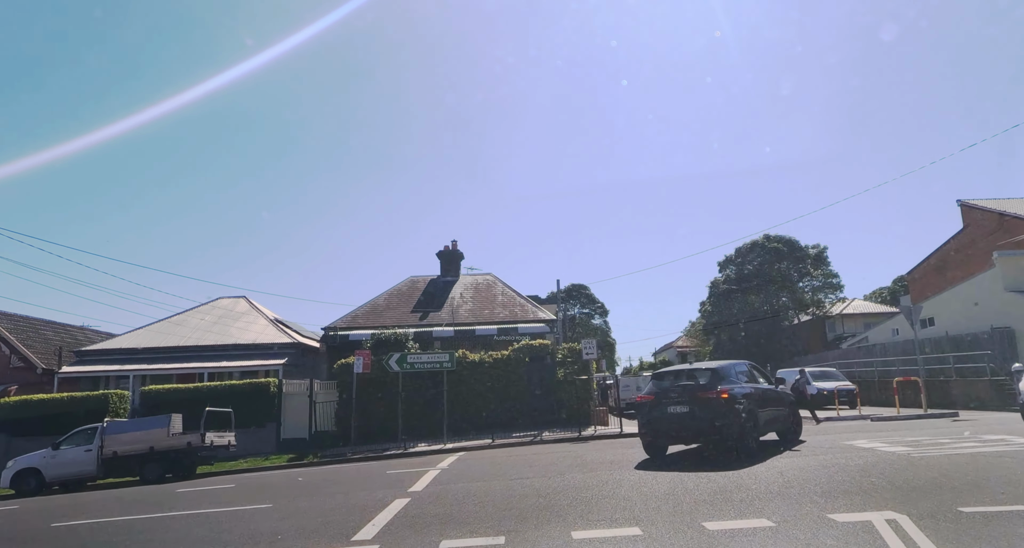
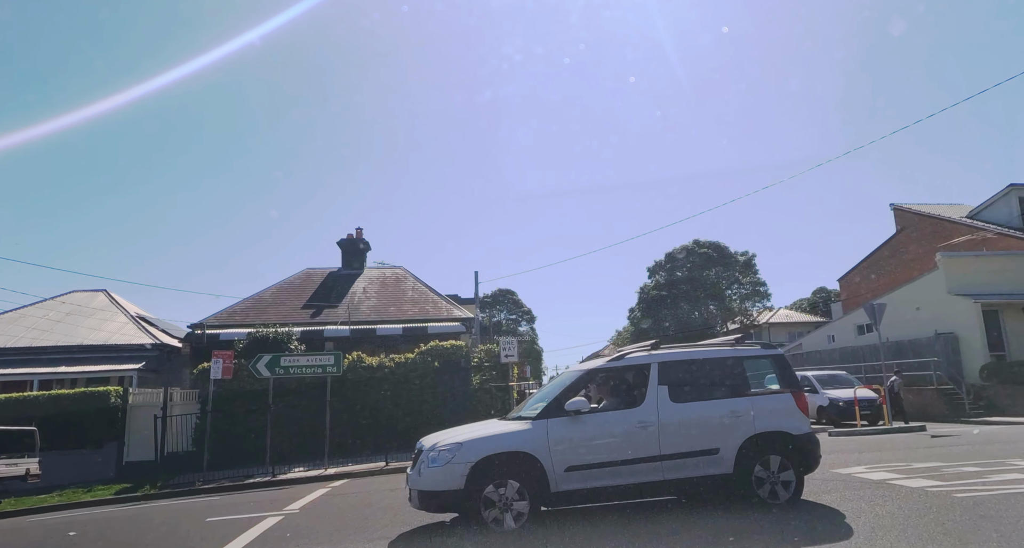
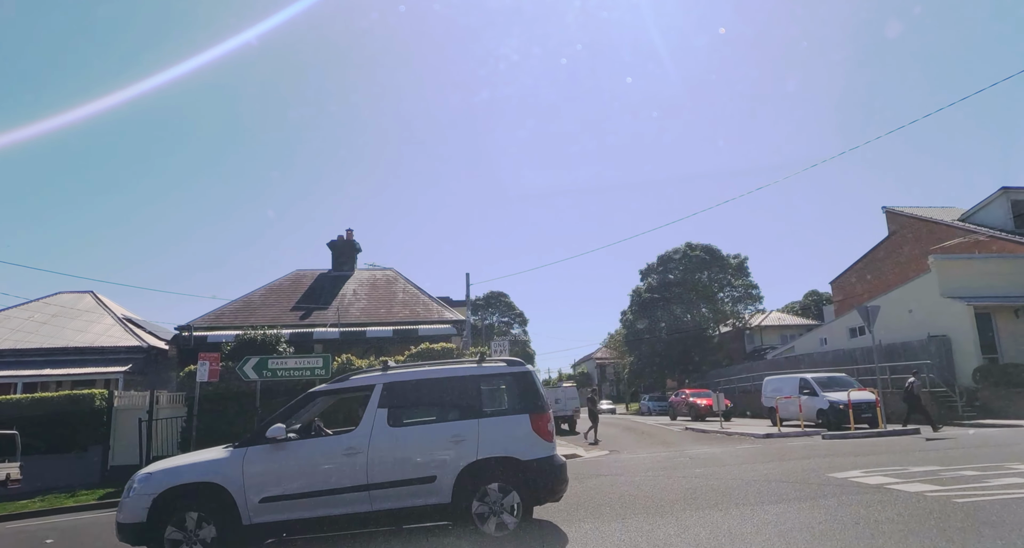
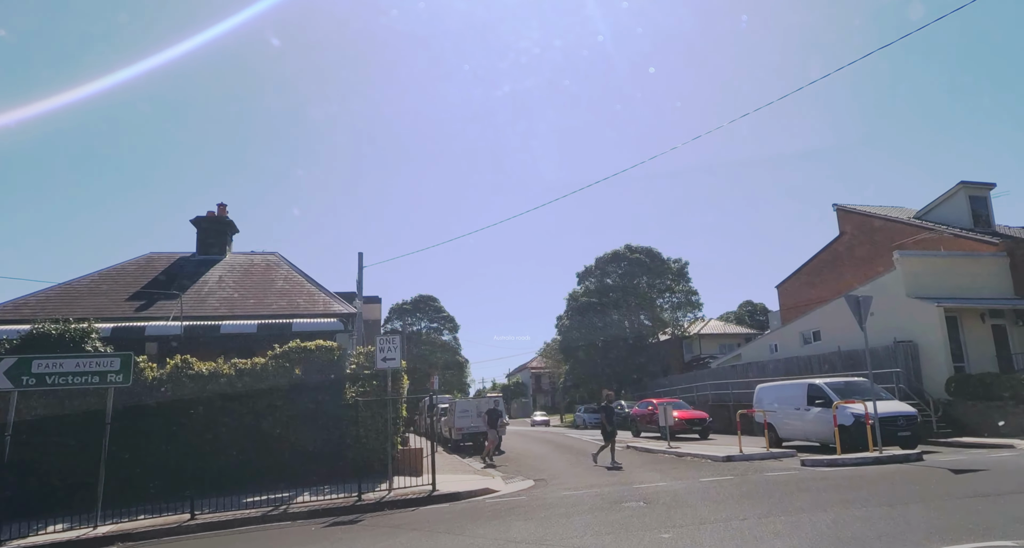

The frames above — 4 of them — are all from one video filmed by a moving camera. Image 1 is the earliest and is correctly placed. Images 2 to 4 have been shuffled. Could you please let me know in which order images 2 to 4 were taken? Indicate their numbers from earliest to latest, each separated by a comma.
2, 3, 4
